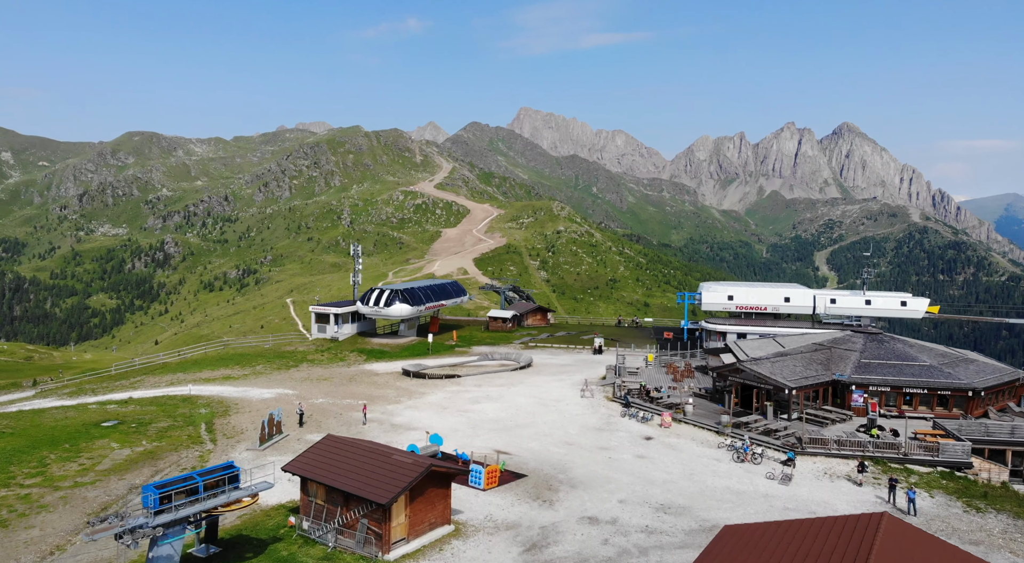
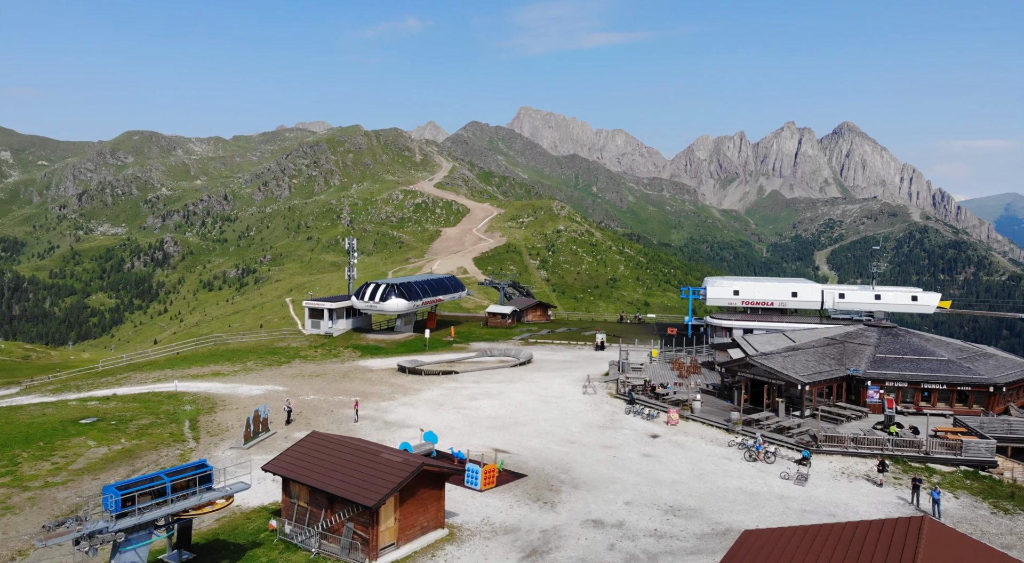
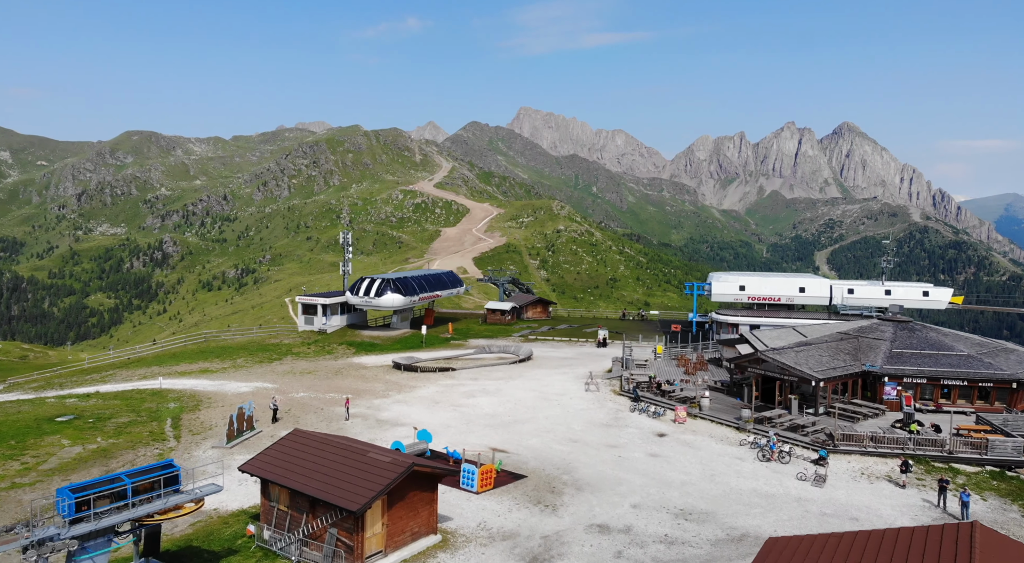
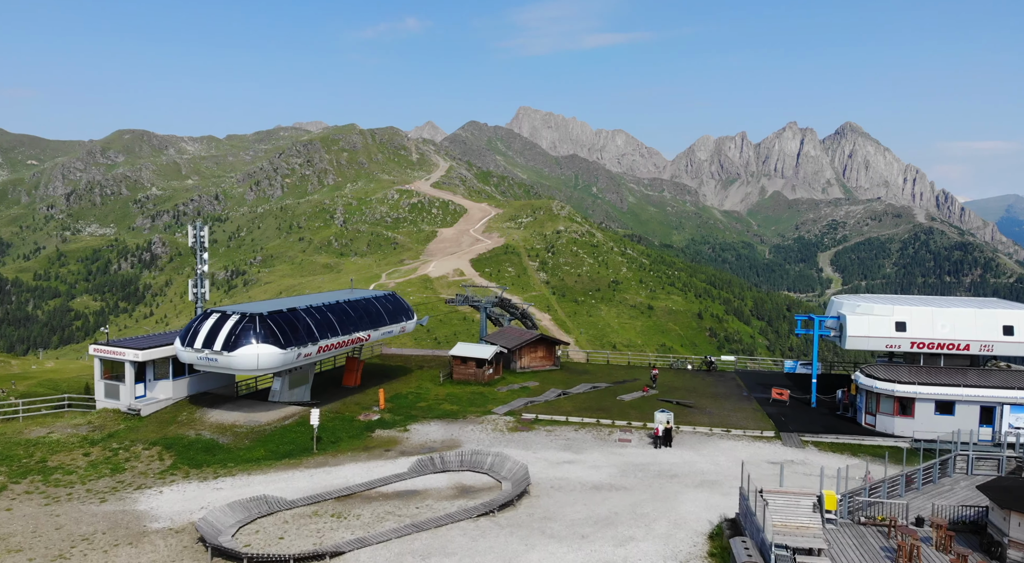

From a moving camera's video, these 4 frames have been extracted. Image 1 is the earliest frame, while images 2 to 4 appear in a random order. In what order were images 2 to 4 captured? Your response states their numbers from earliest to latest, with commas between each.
2, 3, 4
